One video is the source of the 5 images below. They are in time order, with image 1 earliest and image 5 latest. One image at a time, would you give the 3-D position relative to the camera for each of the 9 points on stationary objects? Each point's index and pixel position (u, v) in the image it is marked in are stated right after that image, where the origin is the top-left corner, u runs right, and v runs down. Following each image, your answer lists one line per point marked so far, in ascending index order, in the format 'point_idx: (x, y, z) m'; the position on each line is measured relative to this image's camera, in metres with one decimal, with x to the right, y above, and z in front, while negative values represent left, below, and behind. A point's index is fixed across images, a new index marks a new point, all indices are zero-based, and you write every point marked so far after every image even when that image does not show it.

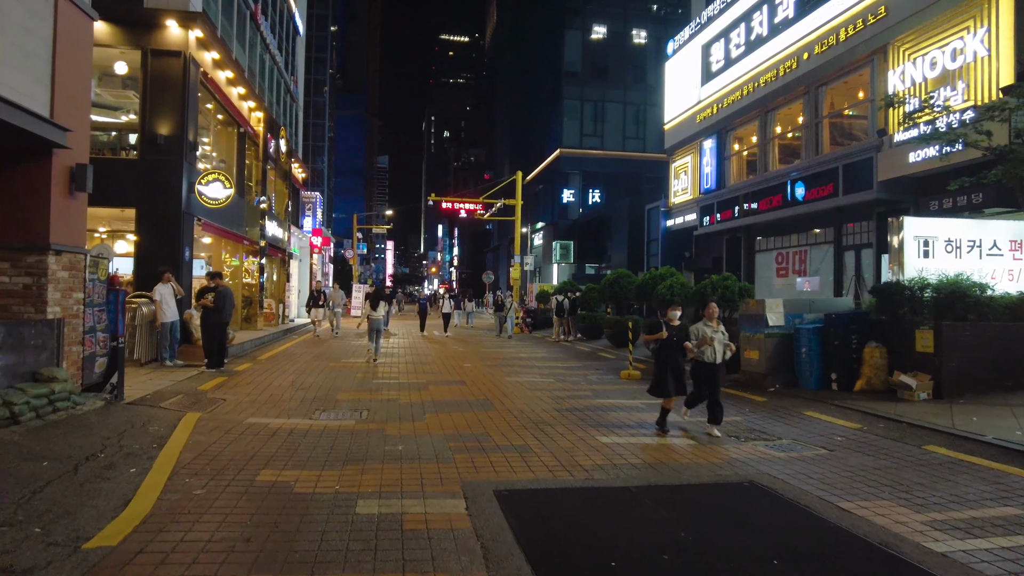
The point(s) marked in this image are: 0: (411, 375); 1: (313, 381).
0: (-2.0, -1.7, +13.0) m
1: (-3.6, -1.7, +12.0) m
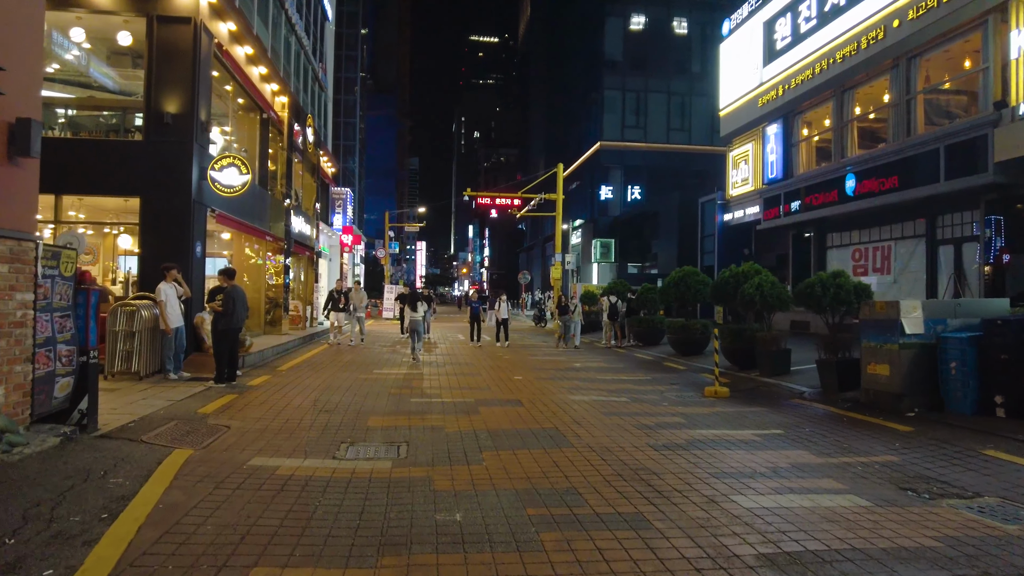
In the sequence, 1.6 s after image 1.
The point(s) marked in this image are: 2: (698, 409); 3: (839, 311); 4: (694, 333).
0: (-0.9, -1.7, +10.9) m
1: (-2.6, -1.7, +9.9) m
2: (+2.9, -1.9, +10.1) m
3: (+5.5, -0.4, +11.0) m
4: (+4.8, -1.3, +17.5) m
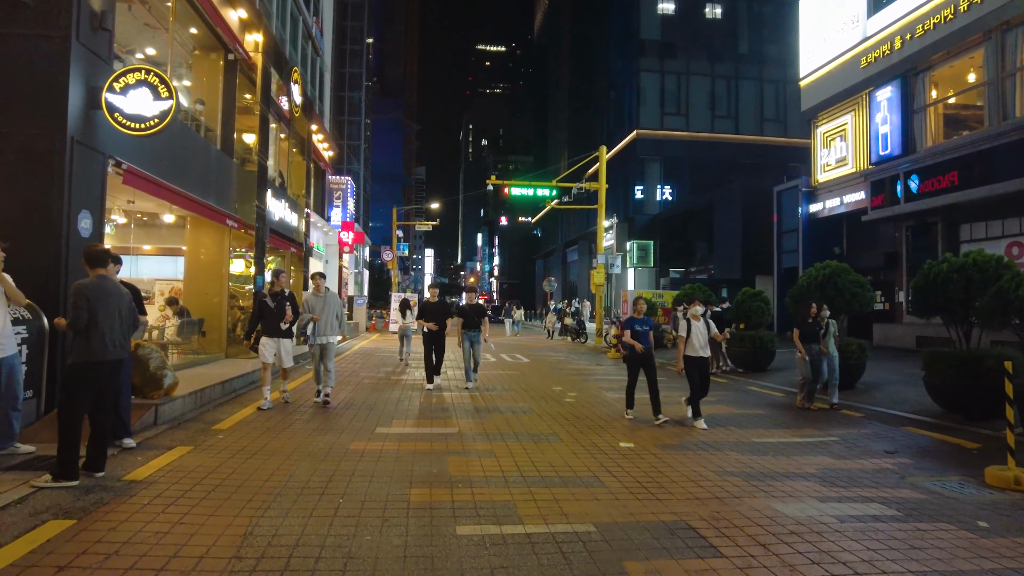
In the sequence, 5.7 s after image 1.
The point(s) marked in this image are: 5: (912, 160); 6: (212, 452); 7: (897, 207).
0: (+0.3, -1.7, +5.4) m
1: (-1.4, -1.6, +4.5) m
2: (+4.0, -1.8, +4.6) m
3: (+6.7, -0.3, +5.5) m
4: (+6.0, -1.3, +11.9) m
5: (+11.7, +3.7, +19.3) m
6: (-3.0, -1.6, +6.5) m
7: (+11.6, +2.4, +19.7) m
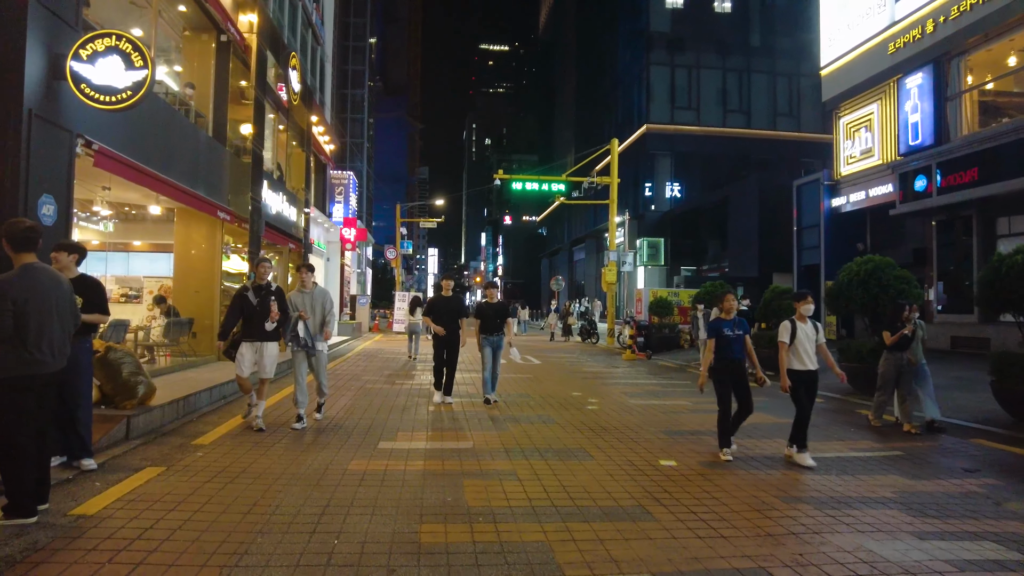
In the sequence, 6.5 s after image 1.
0: (+0.5, -1.6, +4.4) m
1: (-1.2, -1.6, +3.5) m
2: (+4.3, -1.7, +3.6) m
3: (+6.9, -0.3, +4.5) m
4: (+6.3, -1.3, +10.9) m
5: (+12.0, +3.8, +18.2) m
6: (-2.8, -1.6, +5.6) m
7: (+11.9, +2.5, +18.7) m
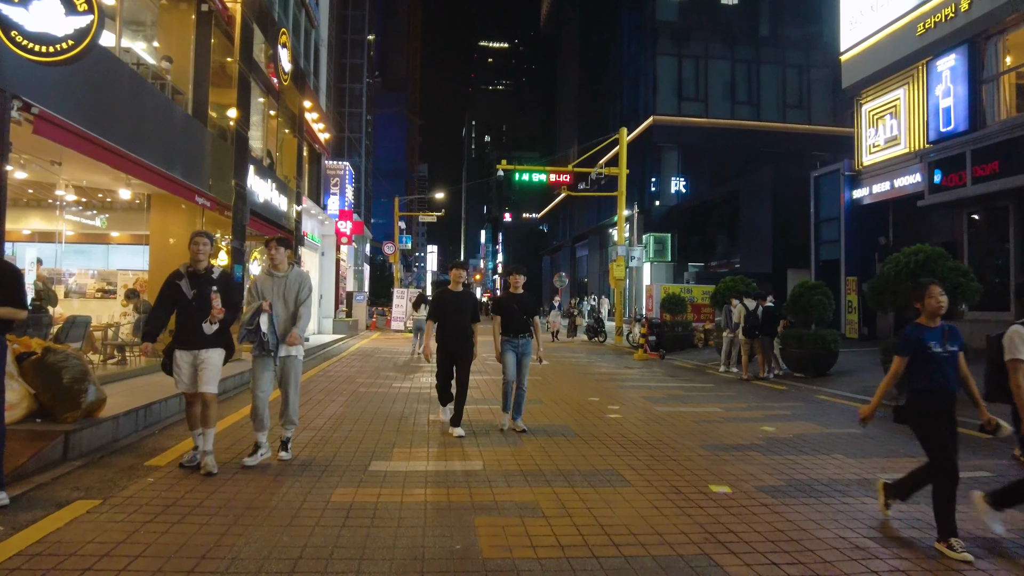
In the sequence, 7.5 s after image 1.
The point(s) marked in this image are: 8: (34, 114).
0: (+0.7, -1.5, +3.3) m
1: (-1.0, -1.5, +2.3) m
2: (+4.4, -1.7, +2.5) m
3: (+7.0, -0.2, +3.3) m
4: (+6.5, -1.2, +9.8) m
5: (+12.1, +3.9, +17.1) m
6: (-2.6, -1.5, +4.4) m
7: (+12.0, +2.6, +17.5) m
8: (-4.8, +1.7, +6.7) m
